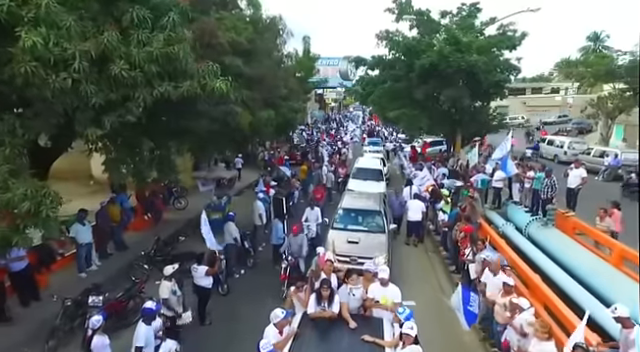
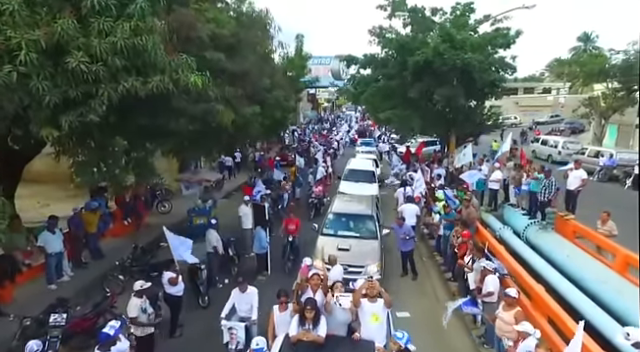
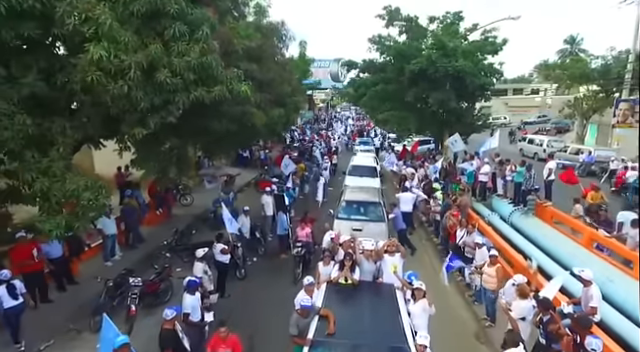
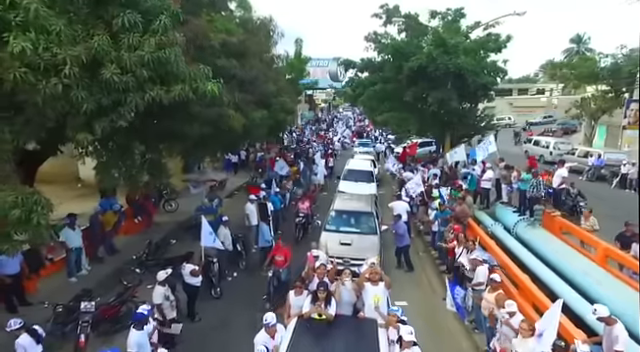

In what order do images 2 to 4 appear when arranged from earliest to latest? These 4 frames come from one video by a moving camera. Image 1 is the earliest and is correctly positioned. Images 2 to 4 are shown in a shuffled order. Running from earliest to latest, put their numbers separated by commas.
2, 4, 3
